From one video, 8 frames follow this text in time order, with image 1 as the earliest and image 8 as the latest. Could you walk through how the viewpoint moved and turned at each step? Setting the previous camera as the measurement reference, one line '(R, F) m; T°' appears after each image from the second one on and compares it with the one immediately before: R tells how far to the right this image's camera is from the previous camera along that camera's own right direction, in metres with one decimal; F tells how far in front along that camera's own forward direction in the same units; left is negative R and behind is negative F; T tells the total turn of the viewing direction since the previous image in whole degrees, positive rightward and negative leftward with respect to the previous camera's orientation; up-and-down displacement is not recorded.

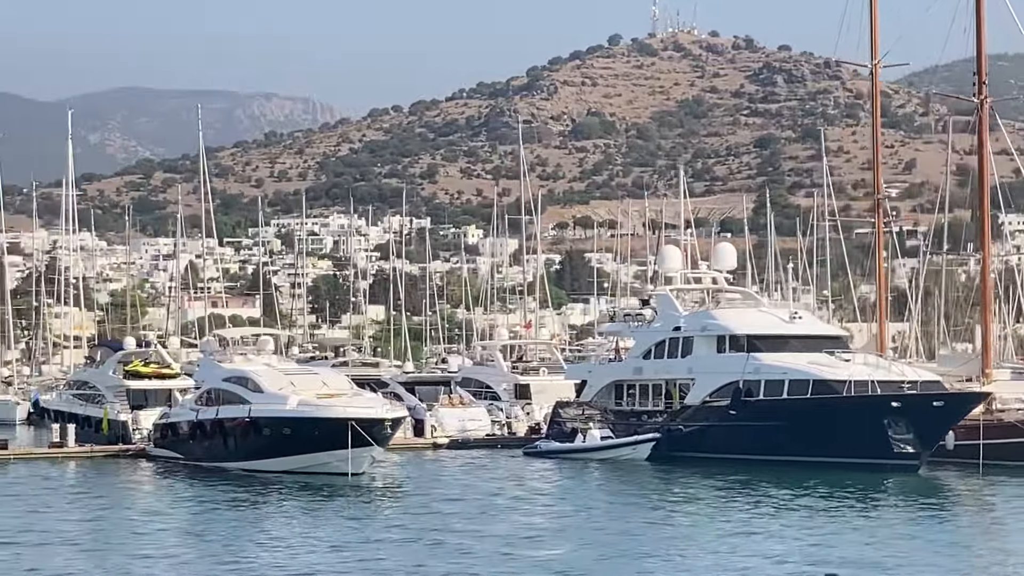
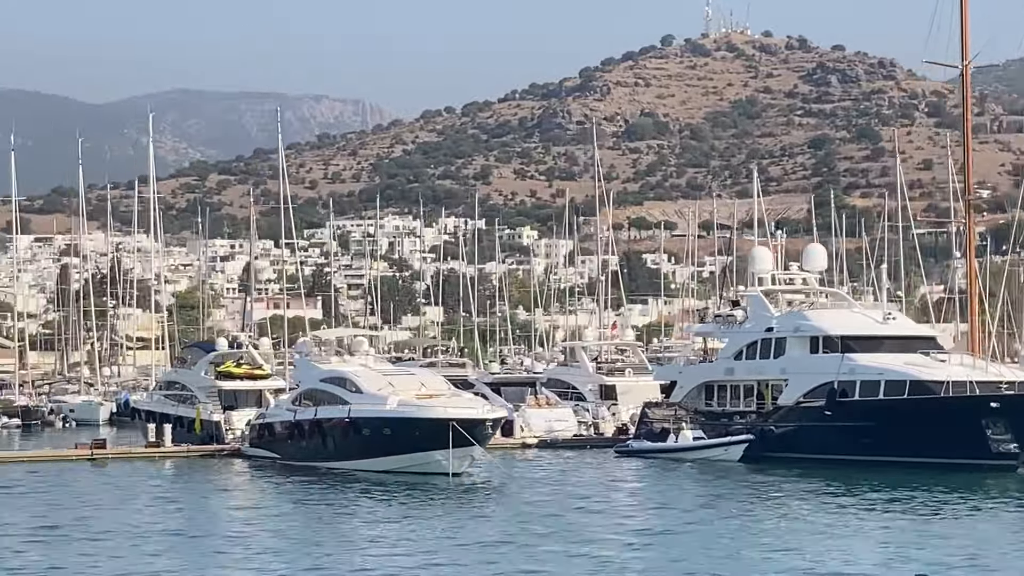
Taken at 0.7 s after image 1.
(-0.8, -0.3) m; -1°
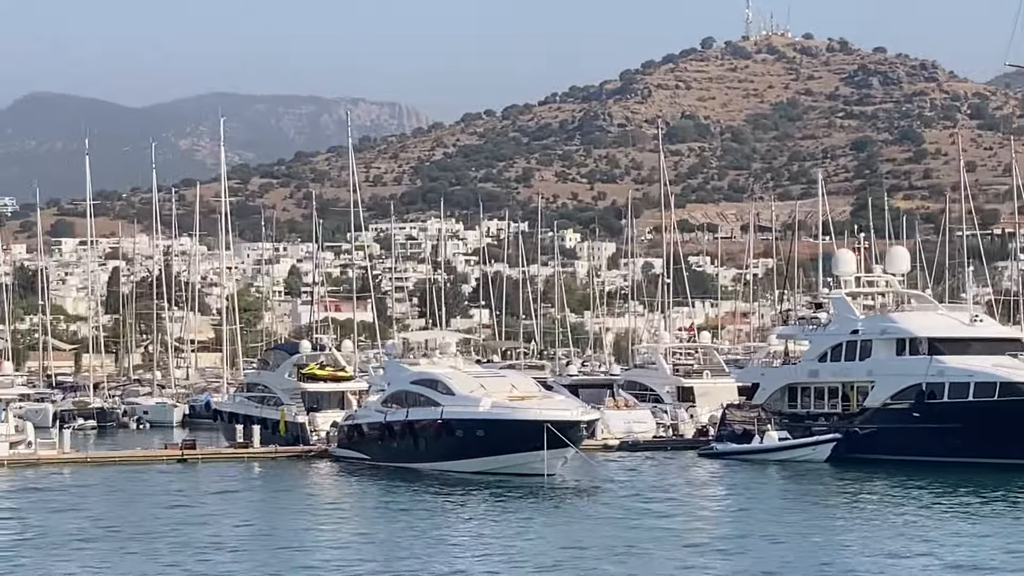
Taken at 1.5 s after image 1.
(-0.9, -0.3) m; -1°
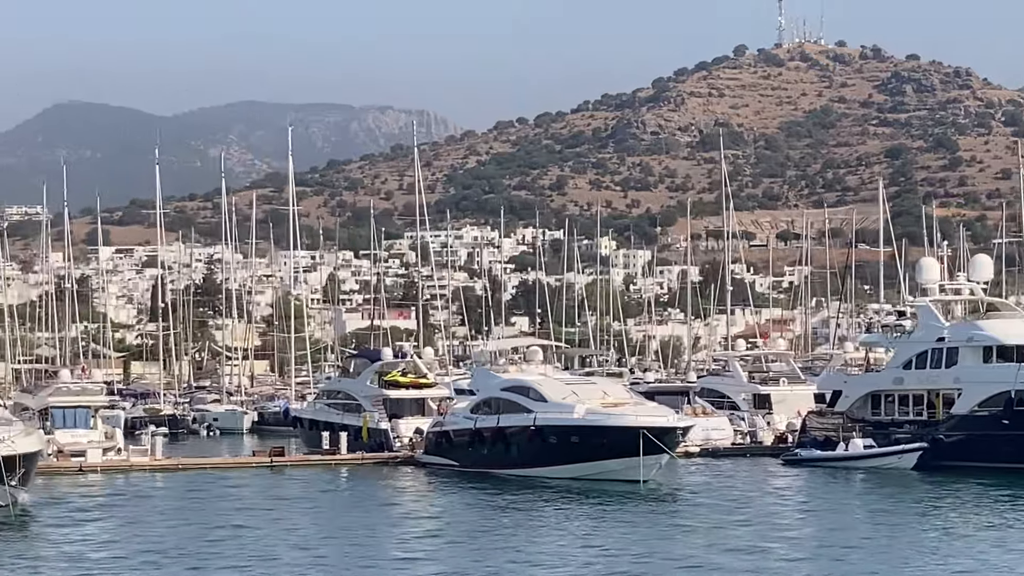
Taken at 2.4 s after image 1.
(-1.1, -0.3) m; -1°
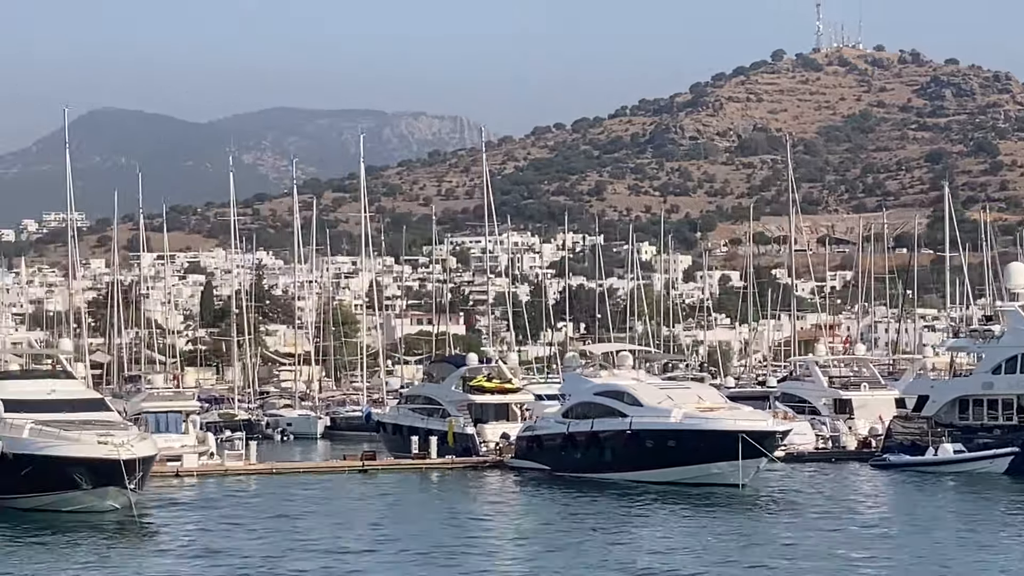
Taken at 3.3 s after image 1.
(-1.1, -0.3) m; -1°
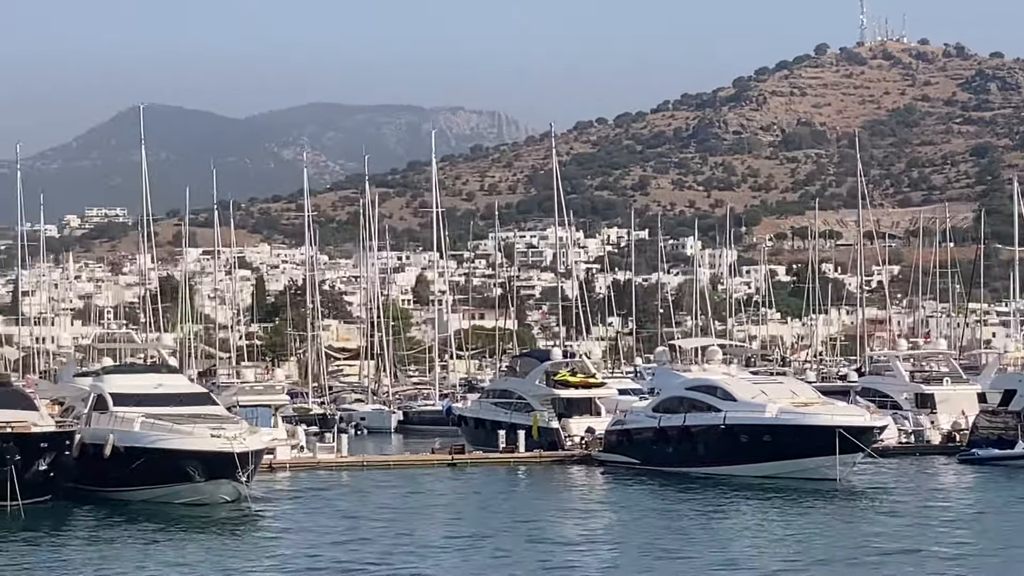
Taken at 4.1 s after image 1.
(-1.0, -0.2) m; -1°
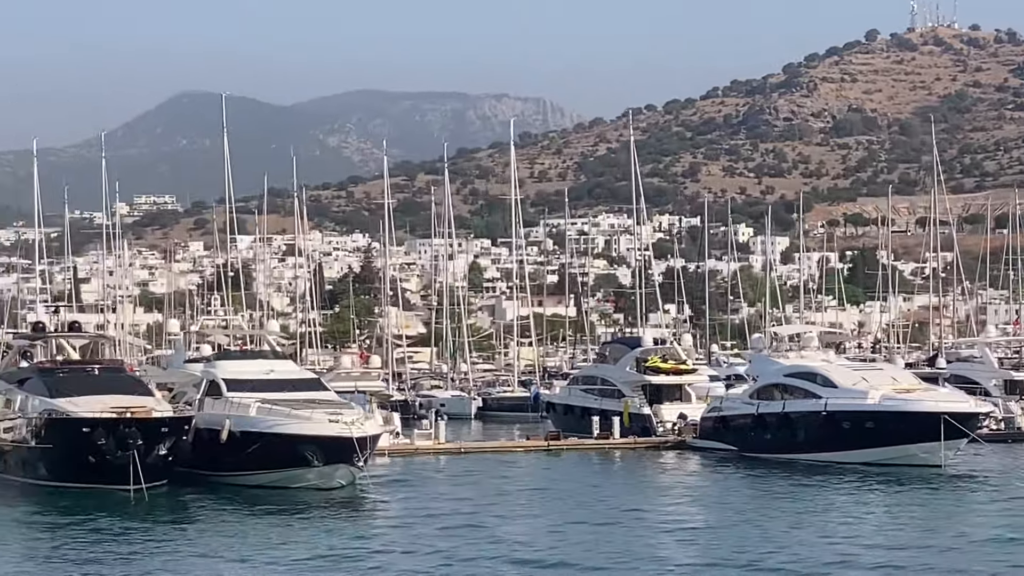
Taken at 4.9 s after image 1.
(-1.0, -0.2) m; -1°
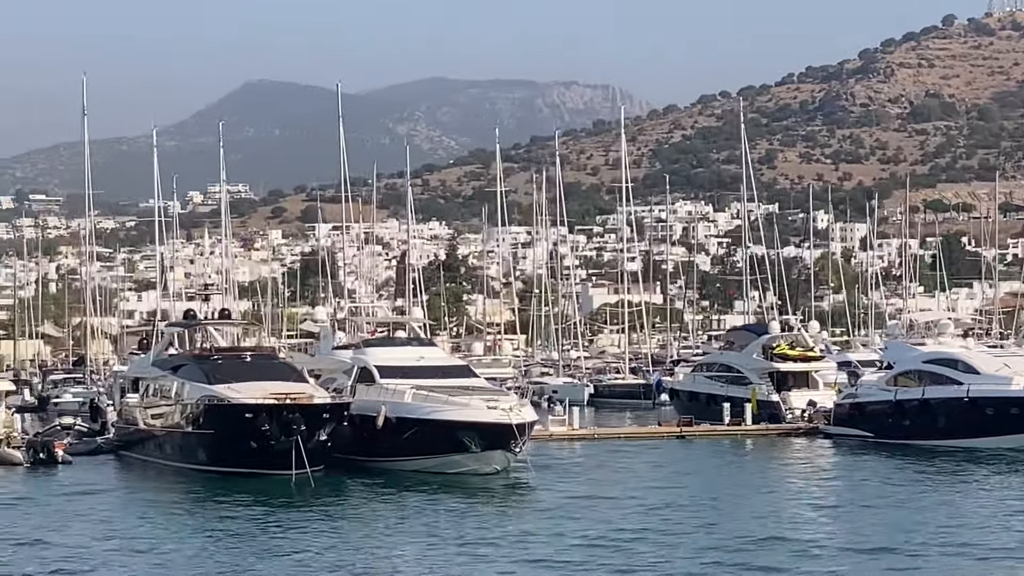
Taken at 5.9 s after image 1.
(-1.2, -0.2) m; -2°
